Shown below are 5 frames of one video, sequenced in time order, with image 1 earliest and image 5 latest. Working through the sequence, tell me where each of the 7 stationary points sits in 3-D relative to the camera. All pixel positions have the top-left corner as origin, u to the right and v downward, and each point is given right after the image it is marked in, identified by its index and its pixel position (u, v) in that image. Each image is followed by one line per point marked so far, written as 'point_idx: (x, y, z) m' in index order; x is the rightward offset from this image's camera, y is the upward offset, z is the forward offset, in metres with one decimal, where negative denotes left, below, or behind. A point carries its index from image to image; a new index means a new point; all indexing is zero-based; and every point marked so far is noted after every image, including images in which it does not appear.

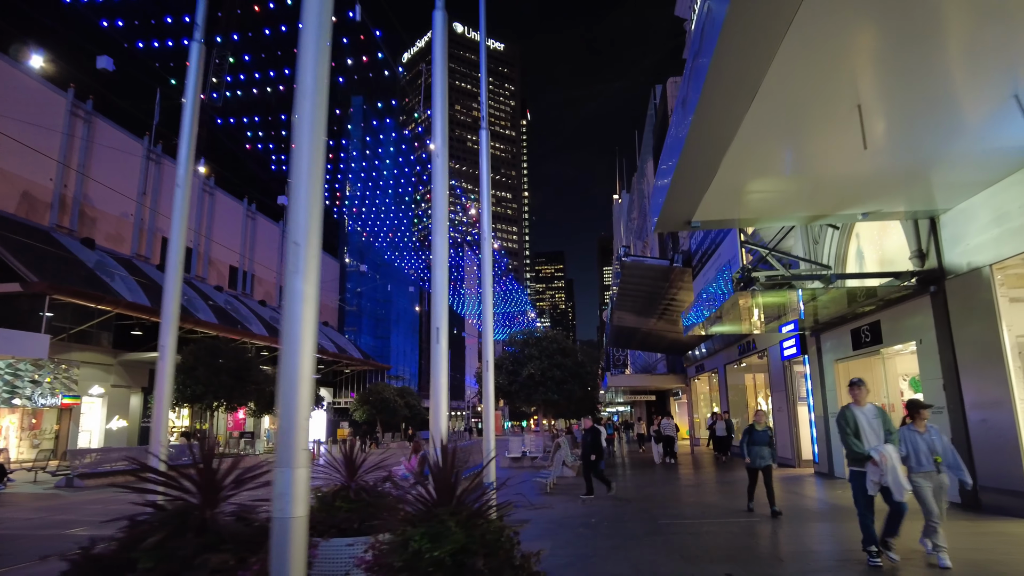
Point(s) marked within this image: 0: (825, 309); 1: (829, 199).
0: (+5.6, -0.4, +11.1) m
1: (+4.4, +1.3, +8.5) m
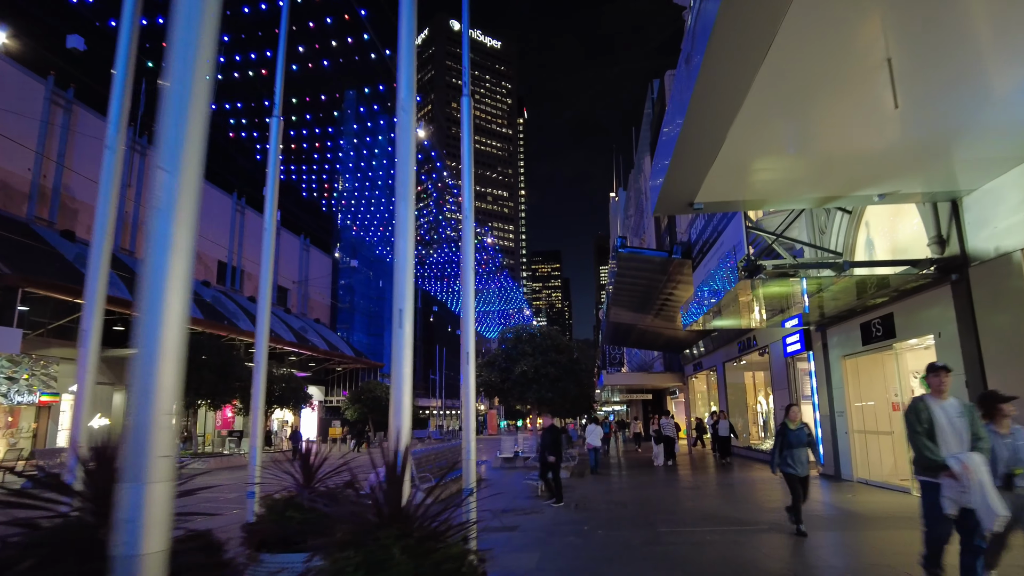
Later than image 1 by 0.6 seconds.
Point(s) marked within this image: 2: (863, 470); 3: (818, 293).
0: (+5.4, -0.2, +10.4) m
1: (+4.2, +1.4, +7.9) m
2: (+6.3, -3.3, +11.0) m
3: (+4.9, -0.1, +10.2) m
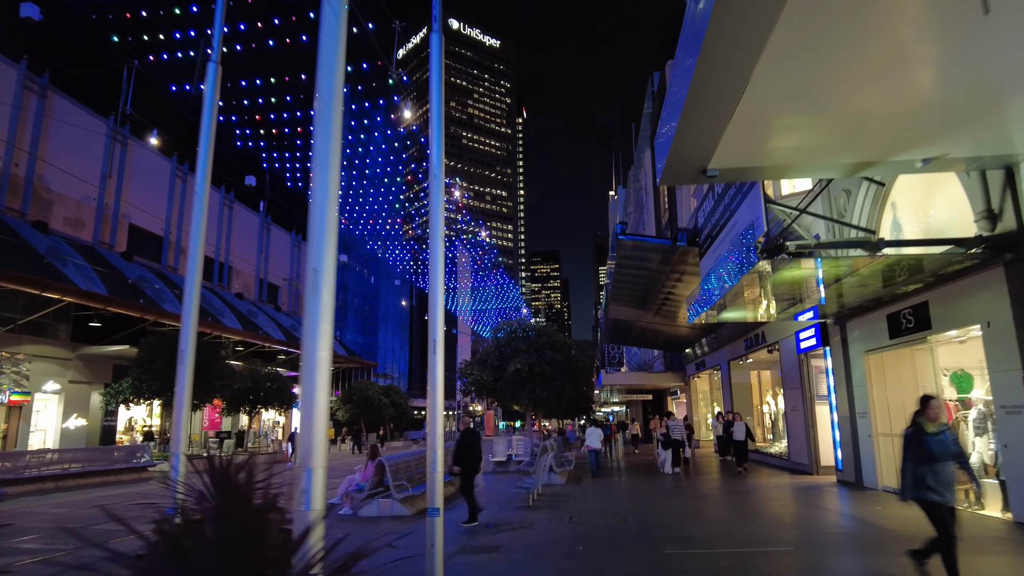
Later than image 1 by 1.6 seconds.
0: (+5.2, 0.0, +9.4) m
1: (+4.0, +1.6, +6.8) m
2: (+6.1, -3.1, +9.9) m
3: (+4.7, +0.1, +9.2) m
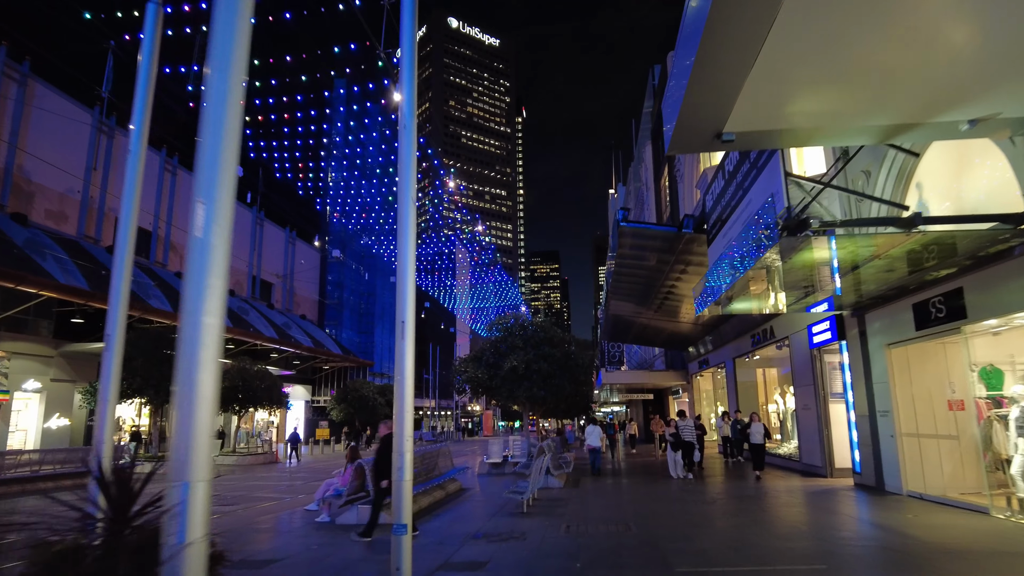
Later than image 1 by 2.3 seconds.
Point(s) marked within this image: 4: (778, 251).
0: (+5.1, +0.2, +8.6) m
1: (+3.9, +1.8, +6.0) m
2: (+6.0, -2.9, +9.1) m
3: (+4.6, +0.3, +8.4) m
4: (+3.5, +0.5, +8.2) m
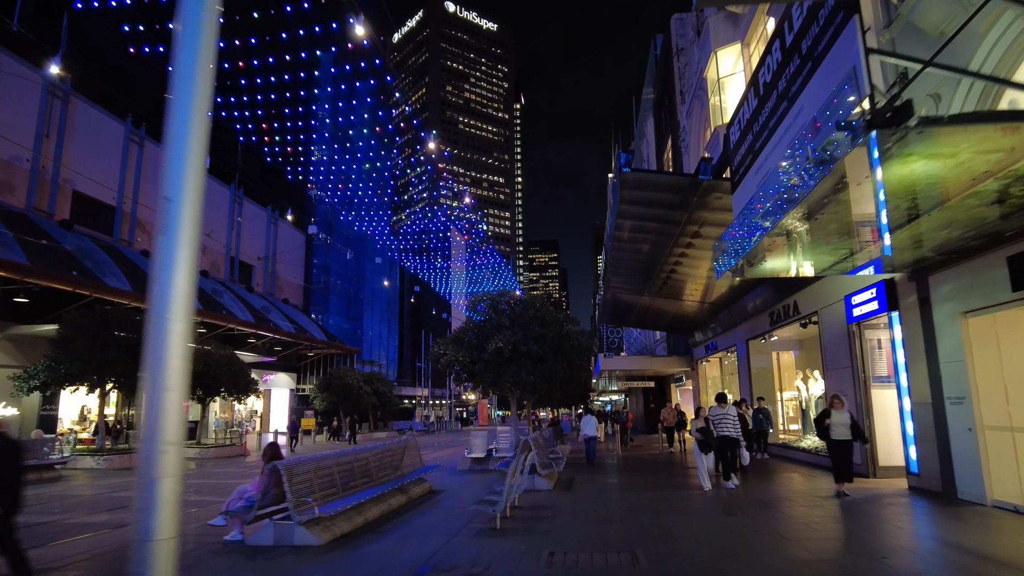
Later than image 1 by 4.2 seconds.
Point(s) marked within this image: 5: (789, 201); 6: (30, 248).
0: (+4.8, +0.7, +6.5) m
1: (+3.6, +2.3, +3.9) m
2: (+5.6, -2.3, +7.1) m
3: (+4.3, +0.8, +6.3) m
4: (+3.2, +1.0, +6.1) m
5: (+3.2, +0.9, +7.1) m
6: (-15.4, +1.3, +19.7) m
